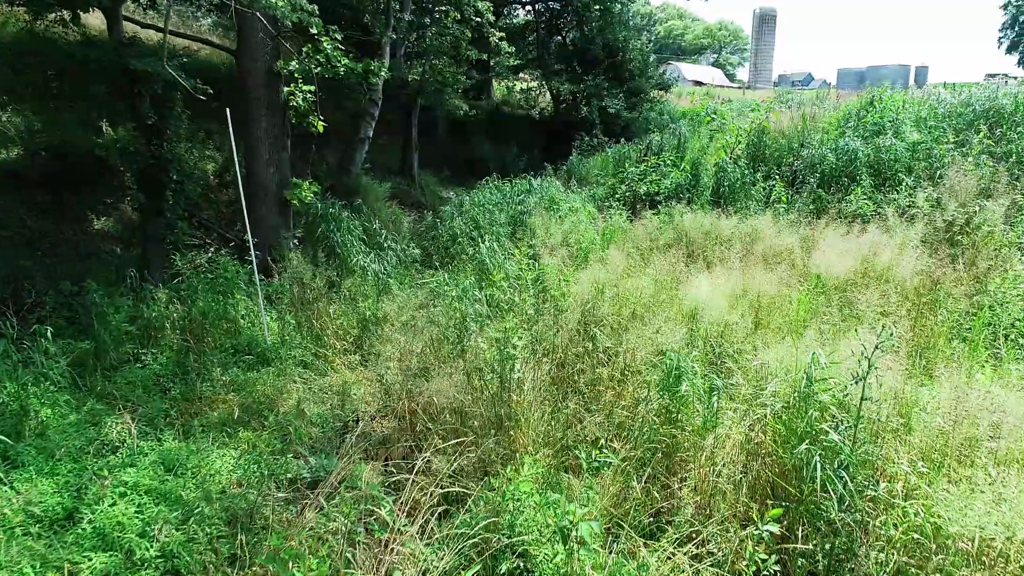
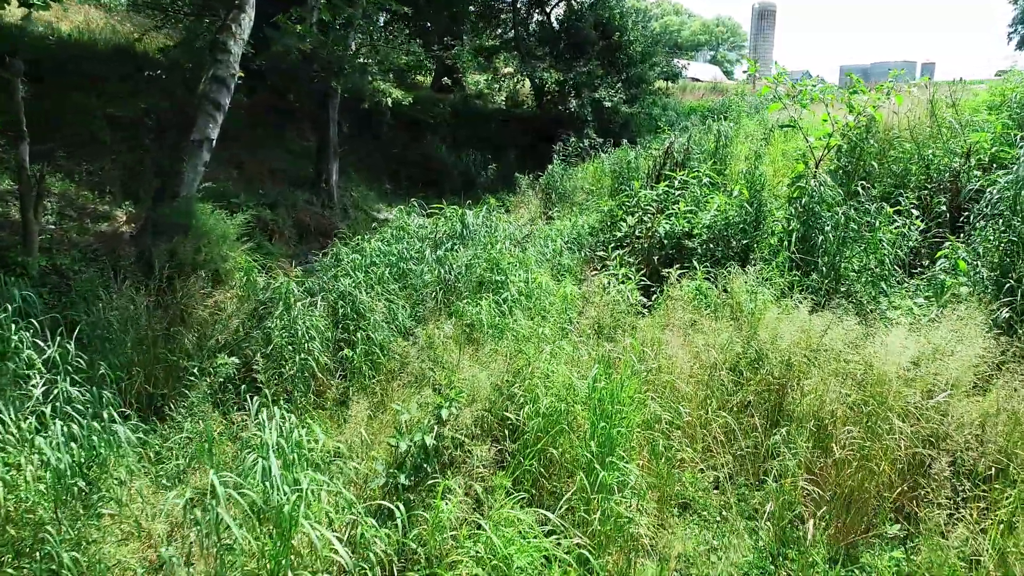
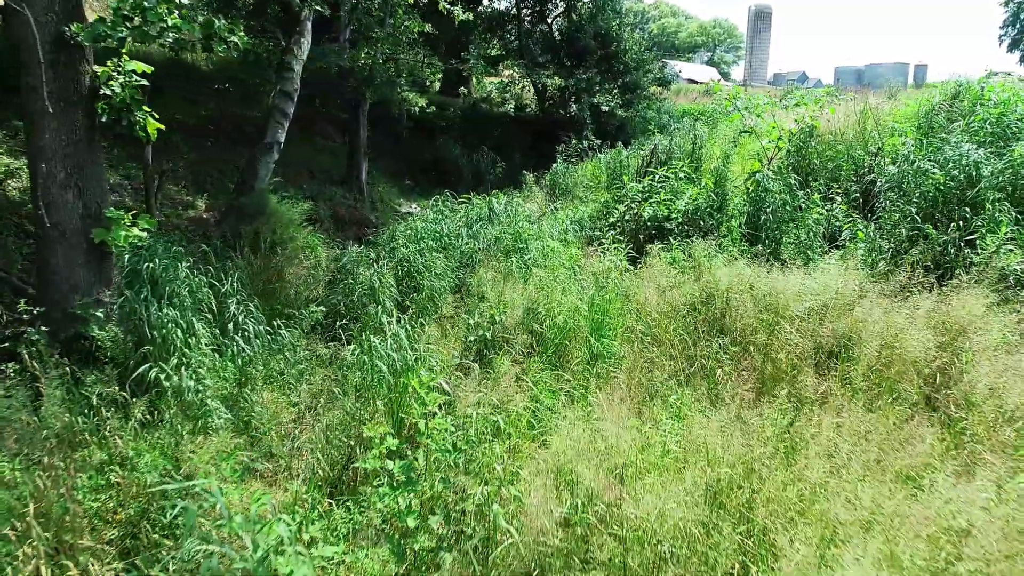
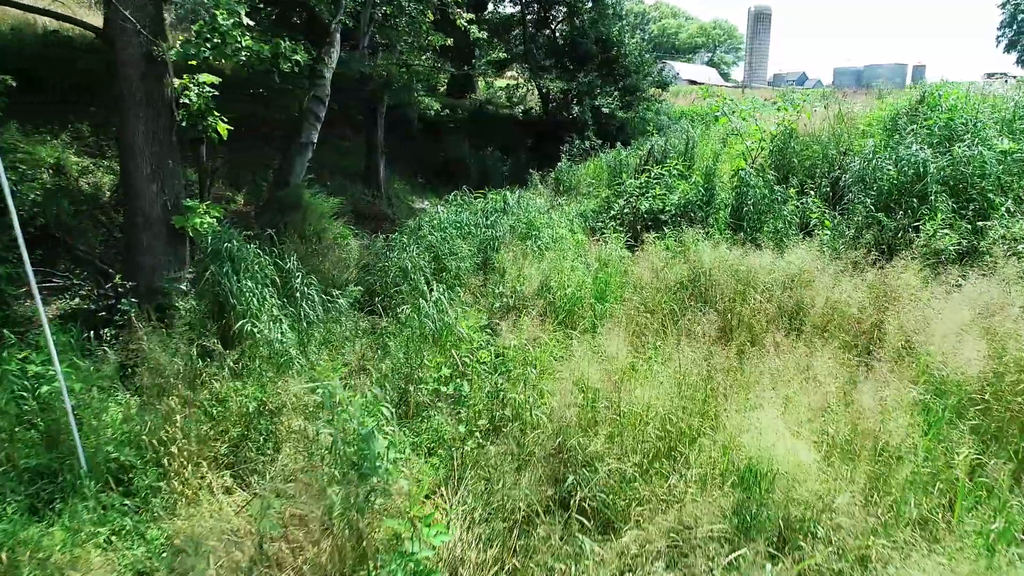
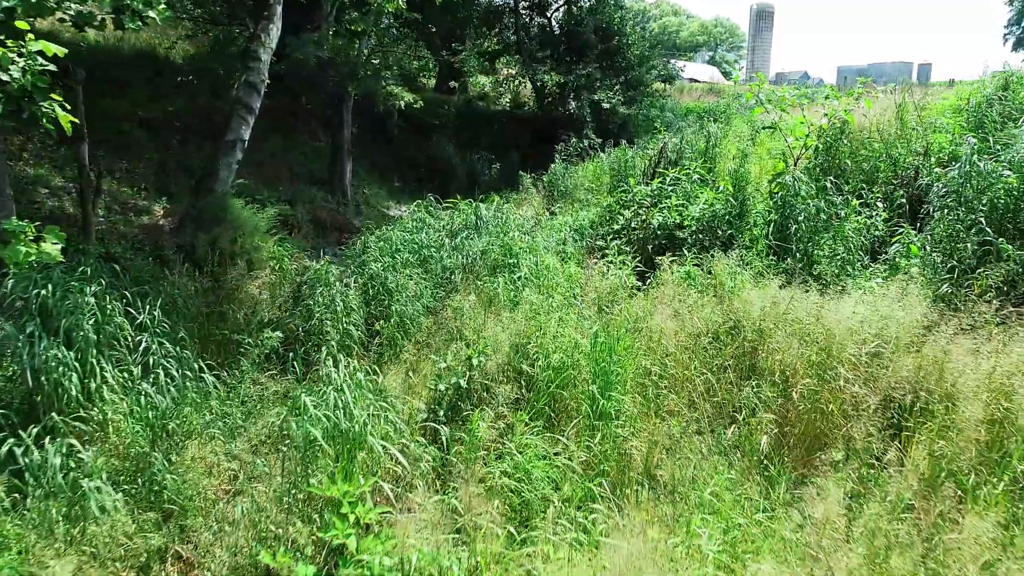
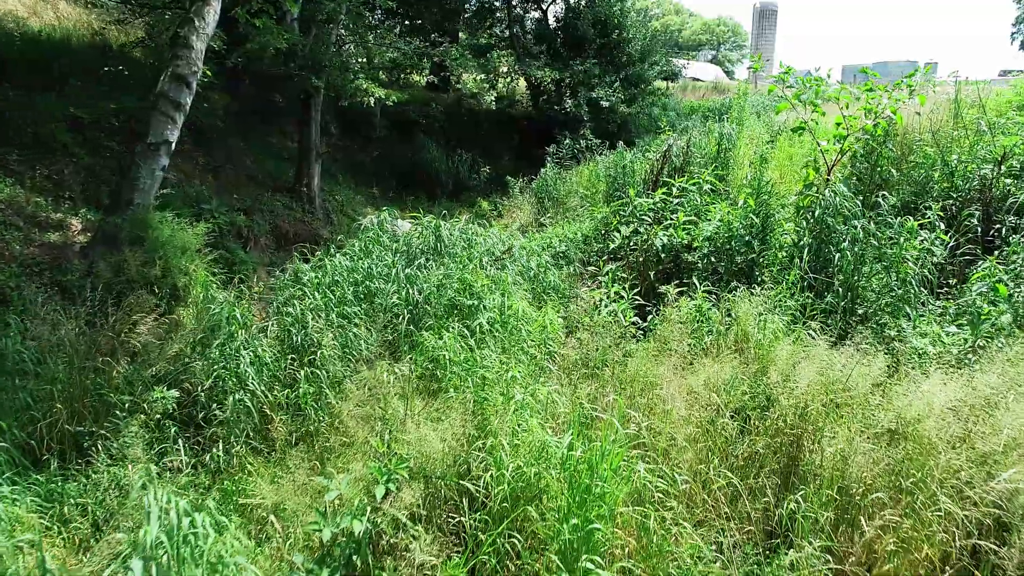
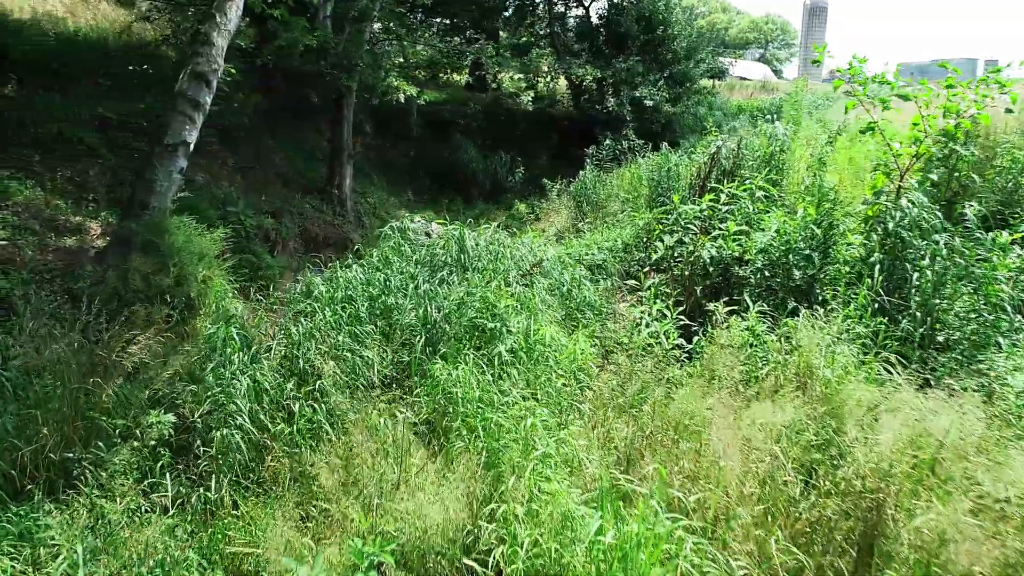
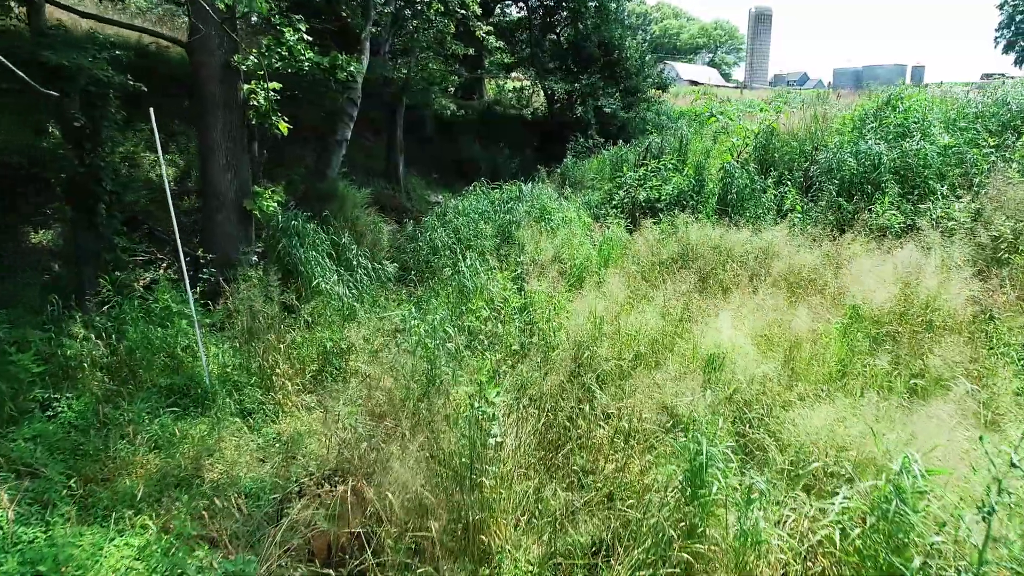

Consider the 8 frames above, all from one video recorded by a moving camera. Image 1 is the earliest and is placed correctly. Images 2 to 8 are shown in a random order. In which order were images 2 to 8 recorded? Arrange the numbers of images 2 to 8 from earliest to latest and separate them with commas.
8, 4, 3, 5, 2, 6, 7
